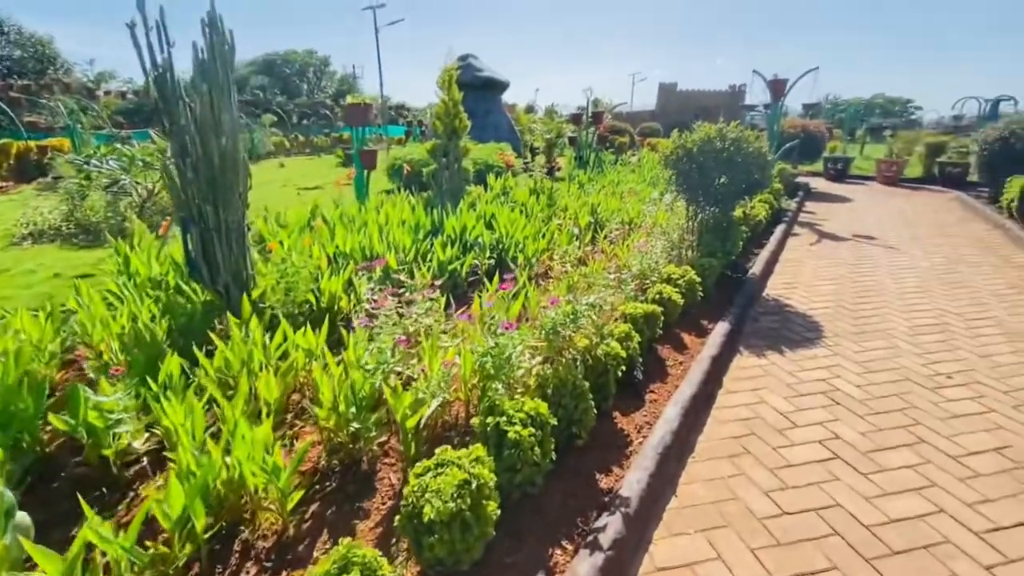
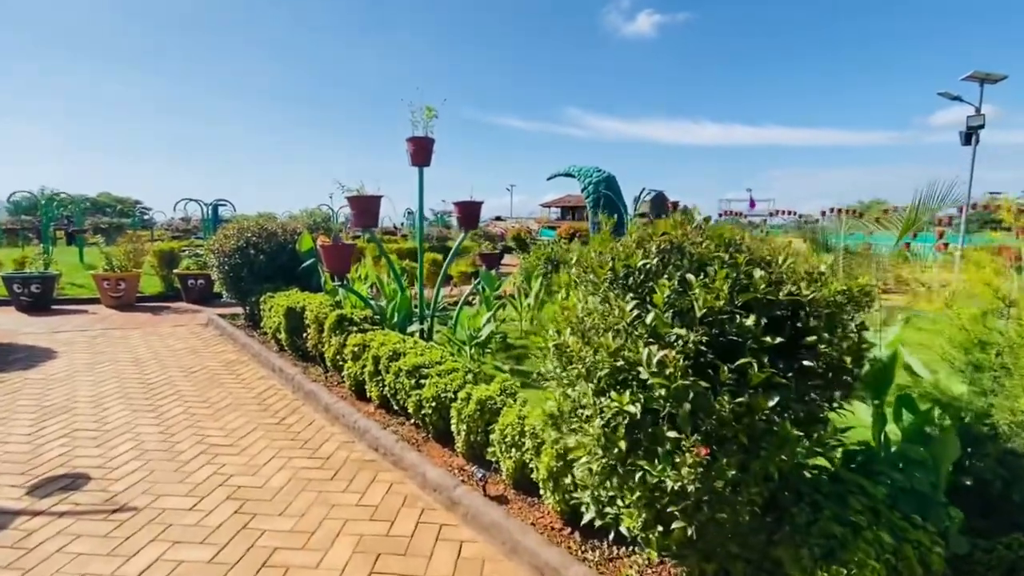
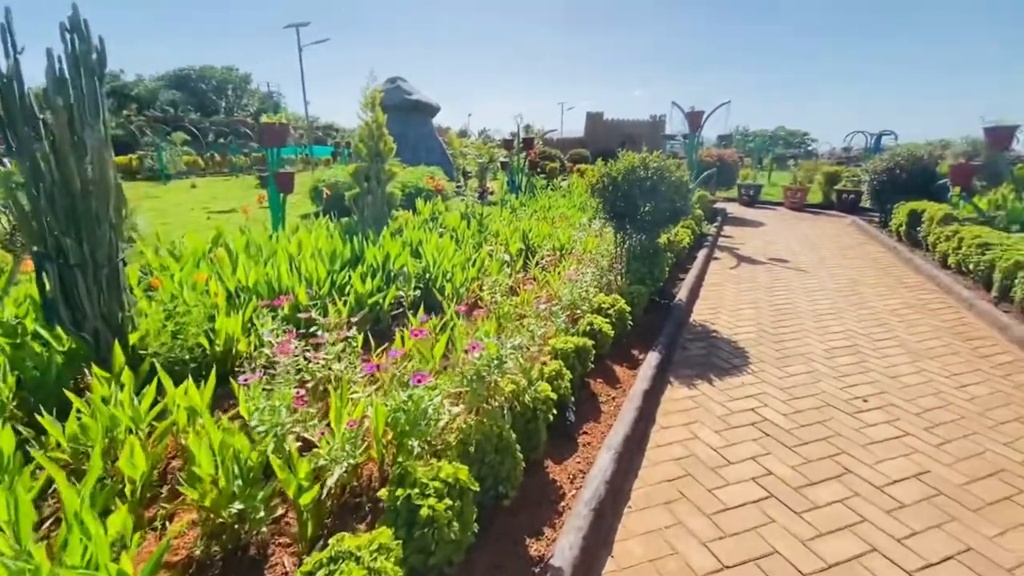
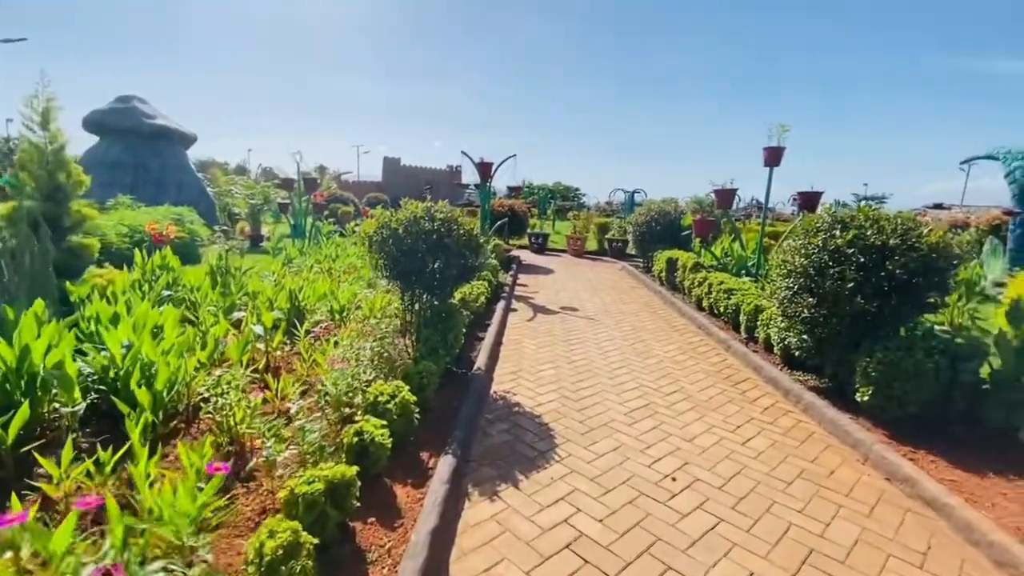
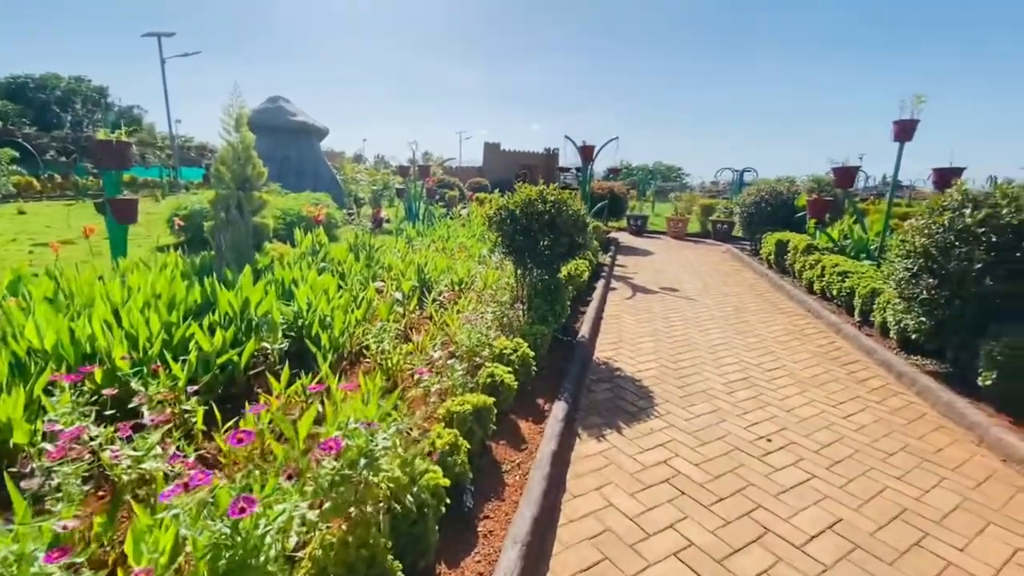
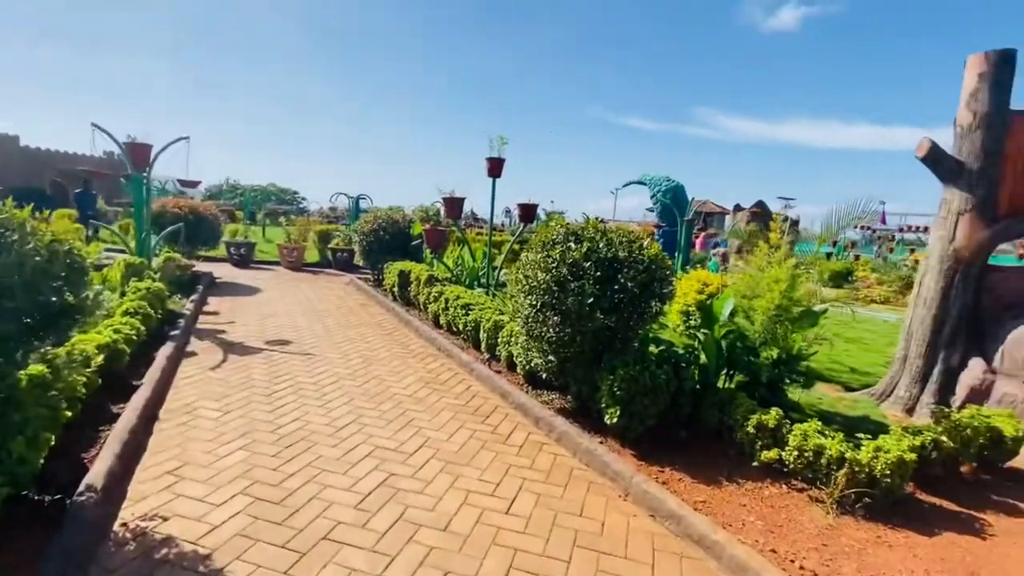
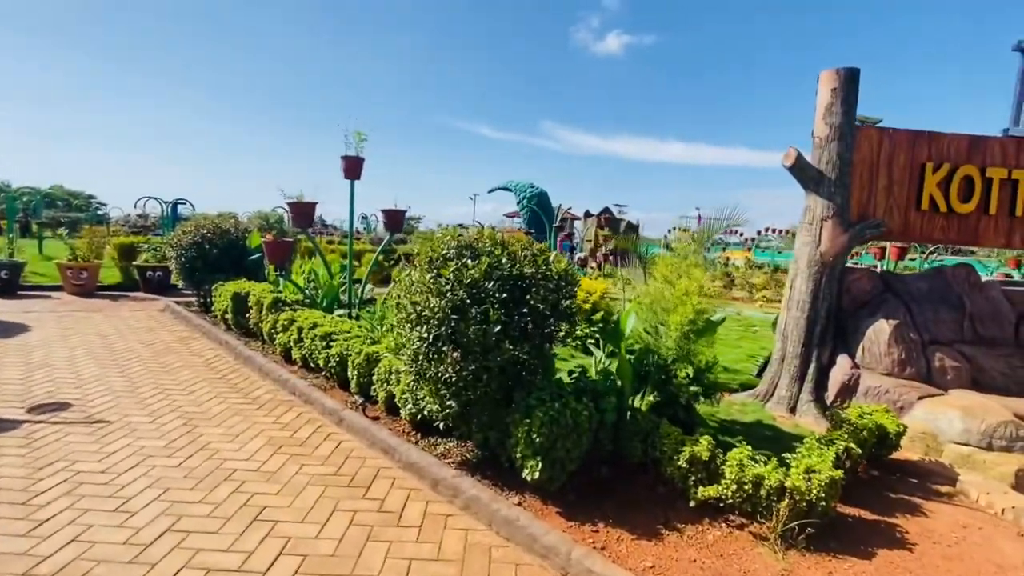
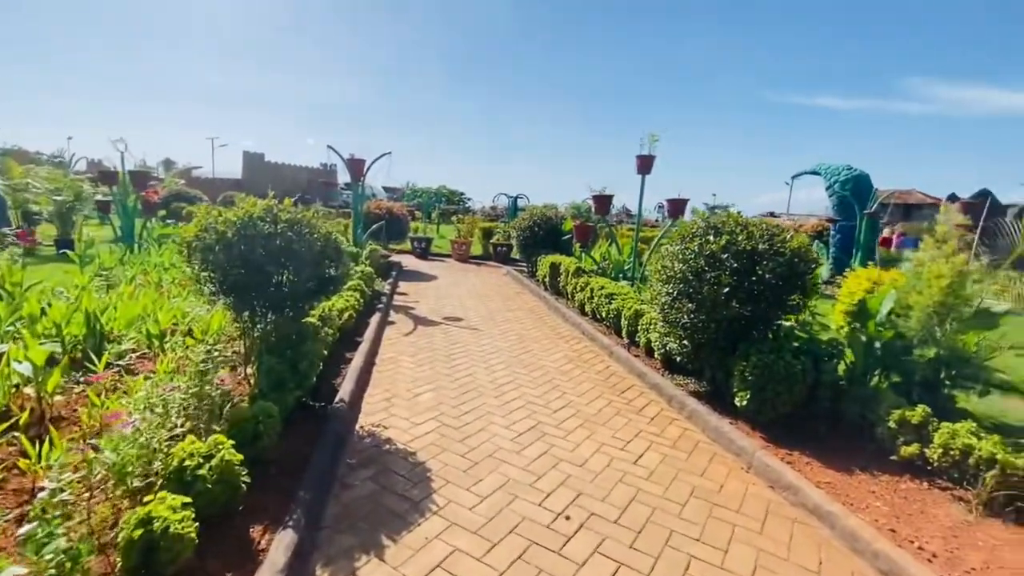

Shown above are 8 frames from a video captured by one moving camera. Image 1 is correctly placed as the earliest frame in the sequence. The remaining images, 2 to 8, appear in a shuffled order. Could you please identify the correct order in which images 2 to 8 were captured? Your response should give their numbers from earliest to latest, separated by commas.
3, 5, 4, 8, 6, 7, 2
